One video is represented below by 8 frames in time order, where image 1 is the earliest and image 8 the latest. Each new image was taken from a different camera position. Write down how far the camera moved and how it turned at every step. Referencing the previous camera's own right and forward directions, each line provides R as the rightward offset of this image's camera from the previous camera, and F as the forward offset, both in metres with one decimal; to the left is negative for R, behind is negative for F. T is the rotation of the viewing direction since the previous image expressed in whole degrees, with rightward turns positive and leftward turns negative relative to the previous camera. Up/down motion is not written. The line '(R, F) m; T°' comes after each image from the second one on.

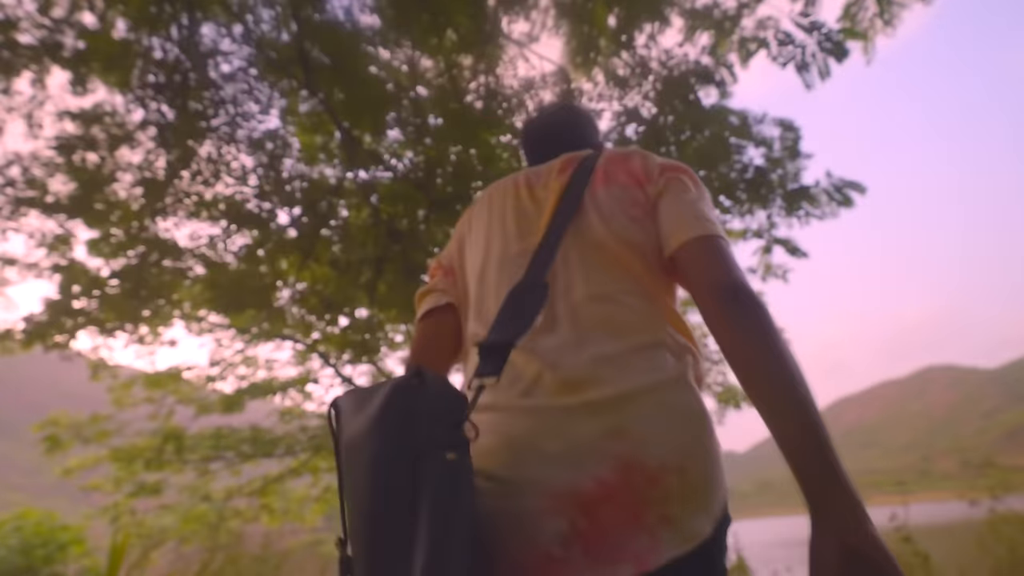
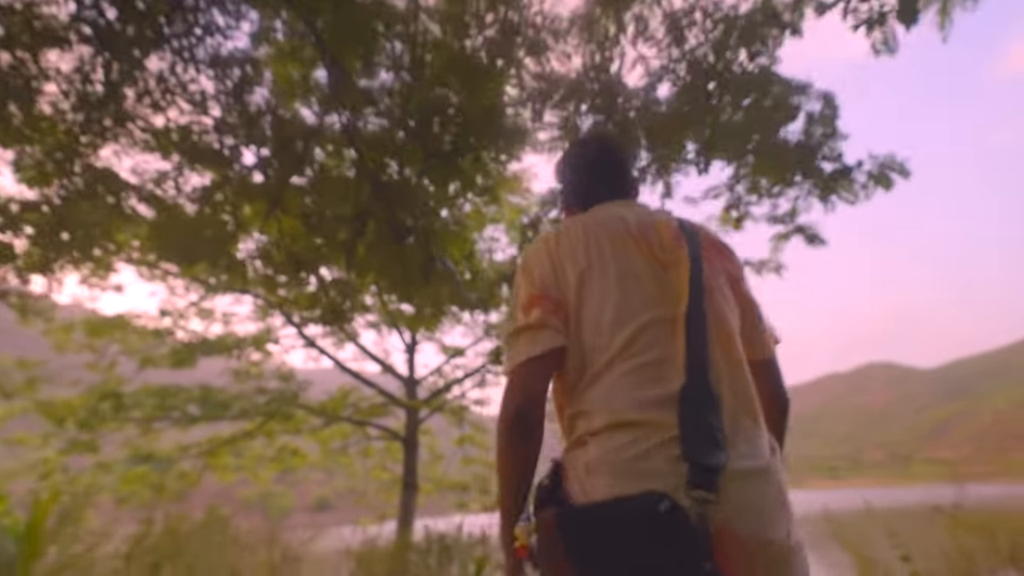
(-0.2, +0.5) m; +3°
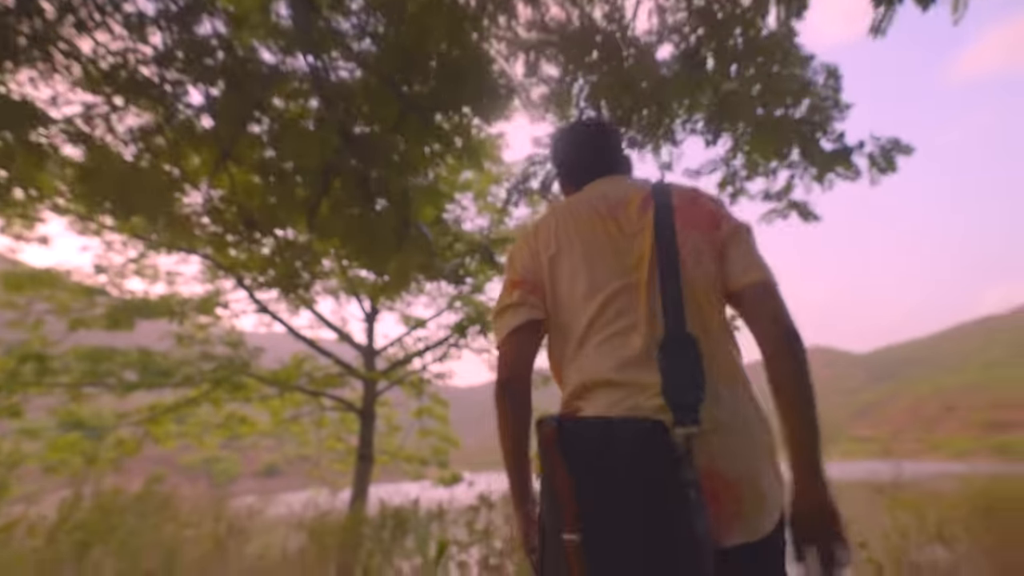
(-0.1, +0.3) m; +4°
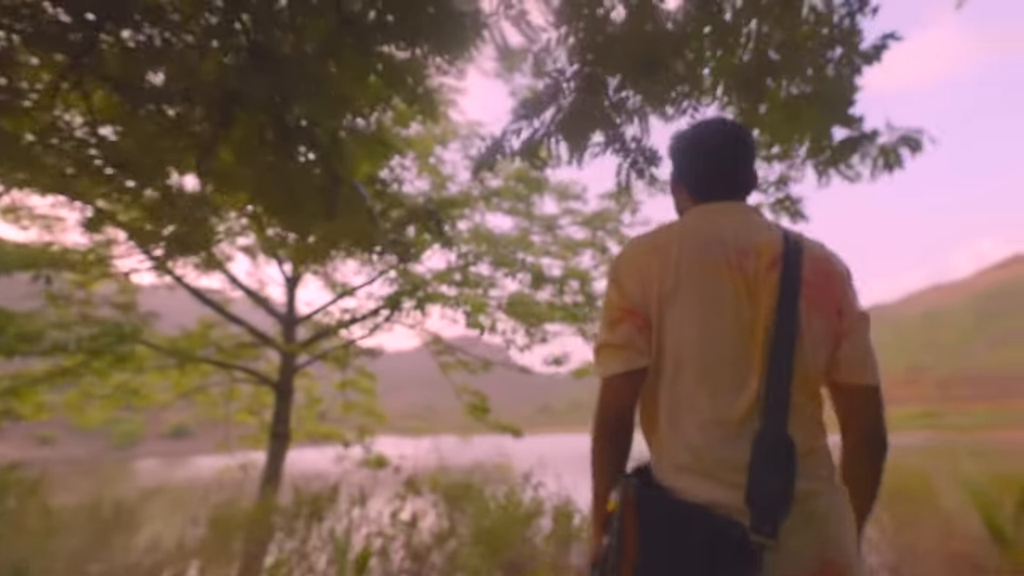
(-0.1, +0.6) m; +8°
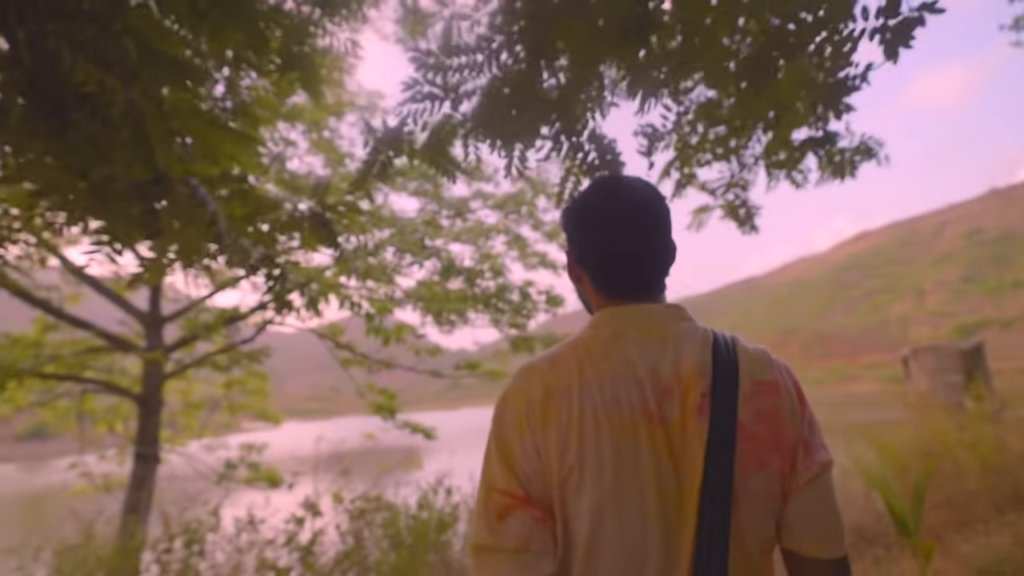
(0.0, +0.6) m; +10°
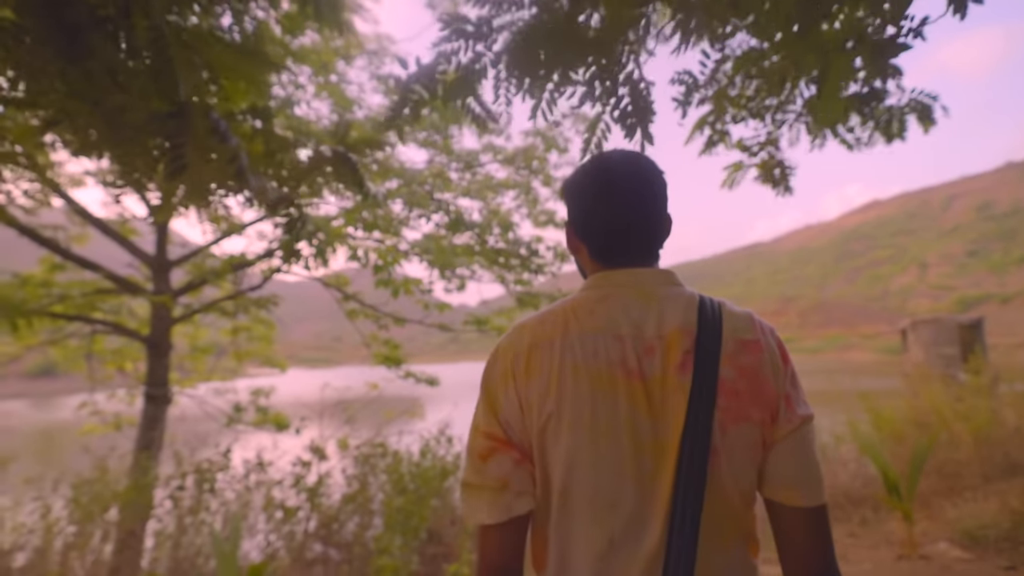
(-0.1, 0.0) m; 0°
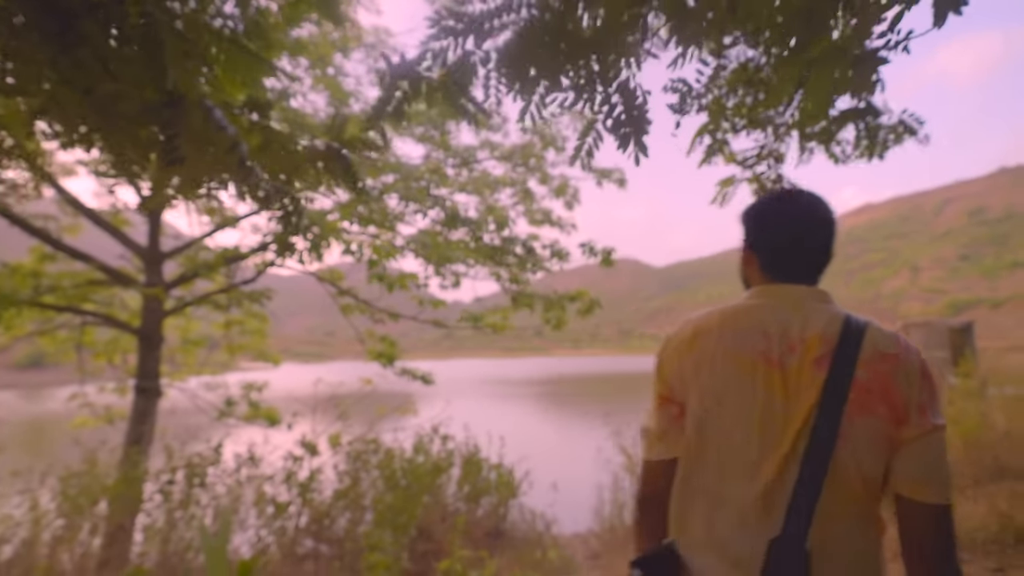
(0.0, 0.0) m; +1°
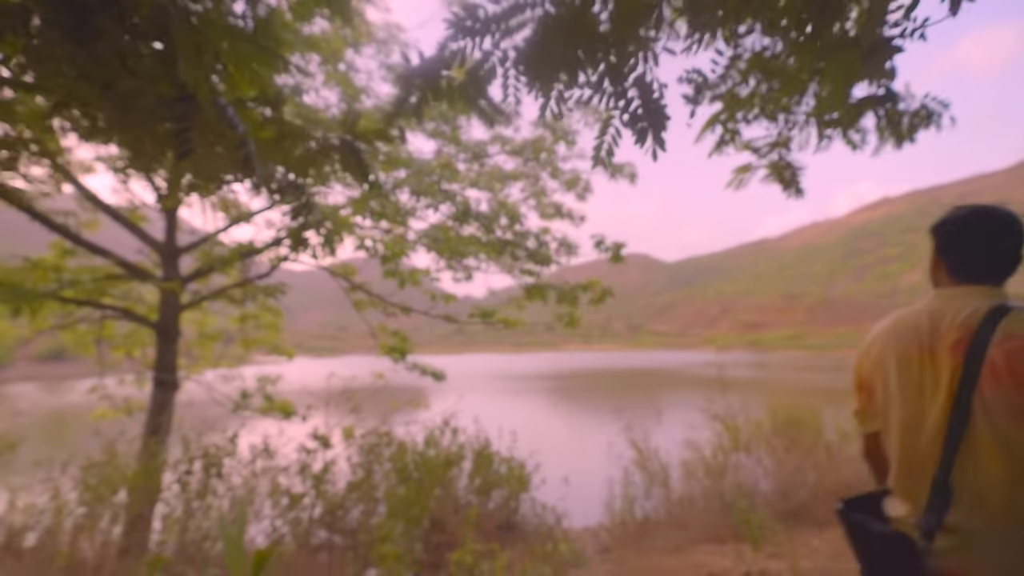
(0.0, 0.0) m; -1°
